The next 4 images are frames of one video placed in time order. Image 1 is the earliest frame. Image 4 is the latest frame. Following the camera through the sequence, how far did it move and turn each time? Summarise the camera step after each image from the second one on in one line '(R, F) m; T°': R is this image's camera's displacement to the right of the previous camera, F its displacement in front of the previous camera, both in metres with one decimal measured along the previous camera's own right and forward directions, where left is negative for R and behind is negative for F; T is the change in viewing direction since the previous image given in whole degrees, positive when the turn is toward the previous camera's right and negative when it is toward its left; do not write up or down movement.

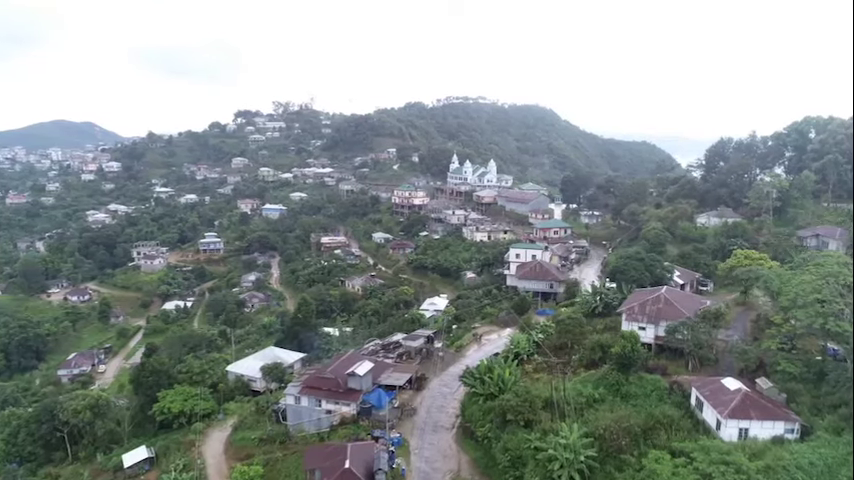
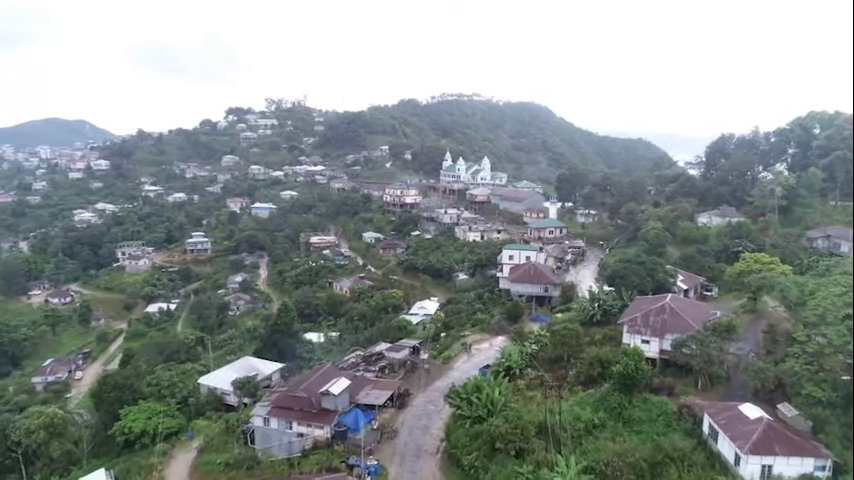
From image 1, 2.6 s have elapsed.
(+0.2, +1.0) m; 0°
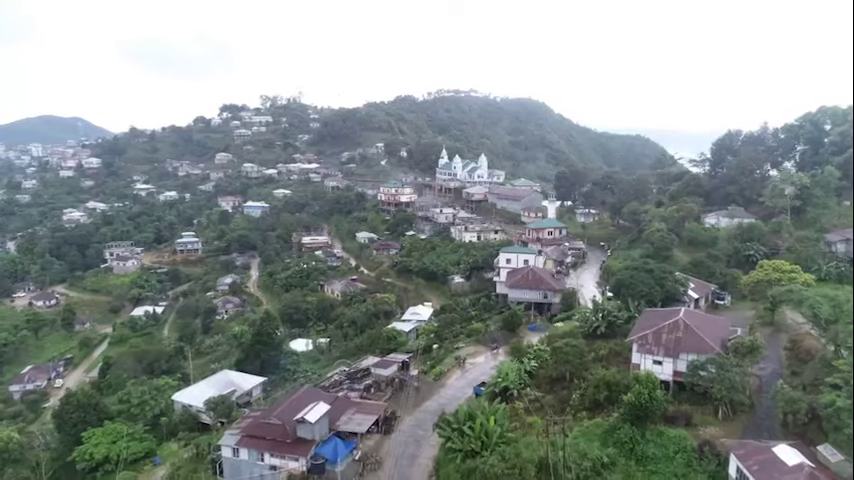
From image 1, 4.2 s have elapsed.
(+0.2, +1.0) m; 0°
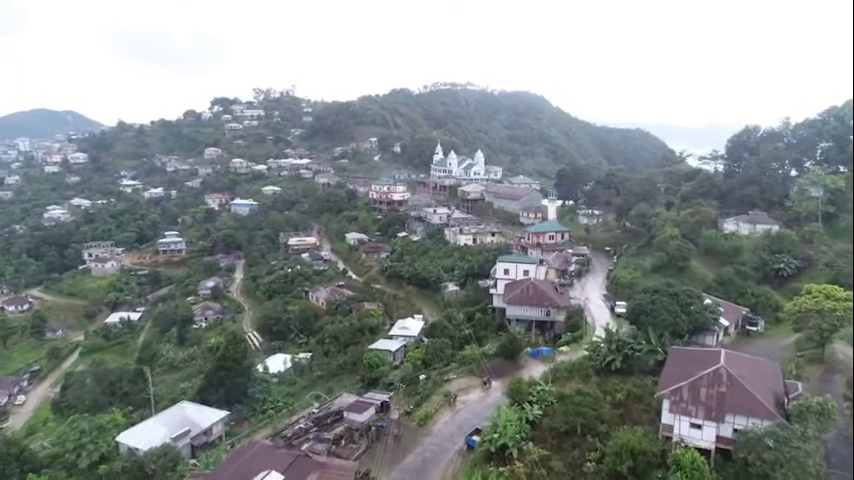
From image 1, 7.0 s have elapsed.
(+0.3, +1.9) m; 0°
